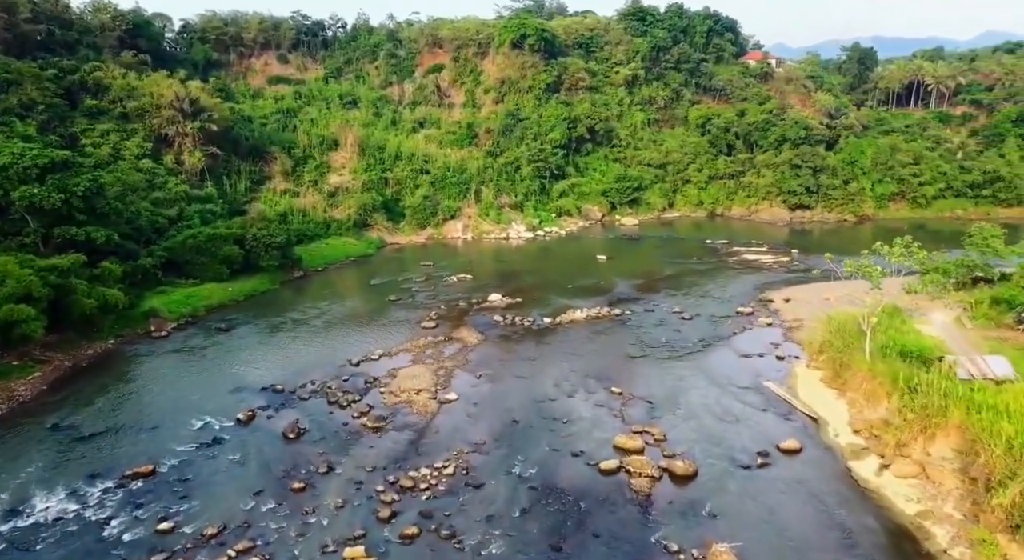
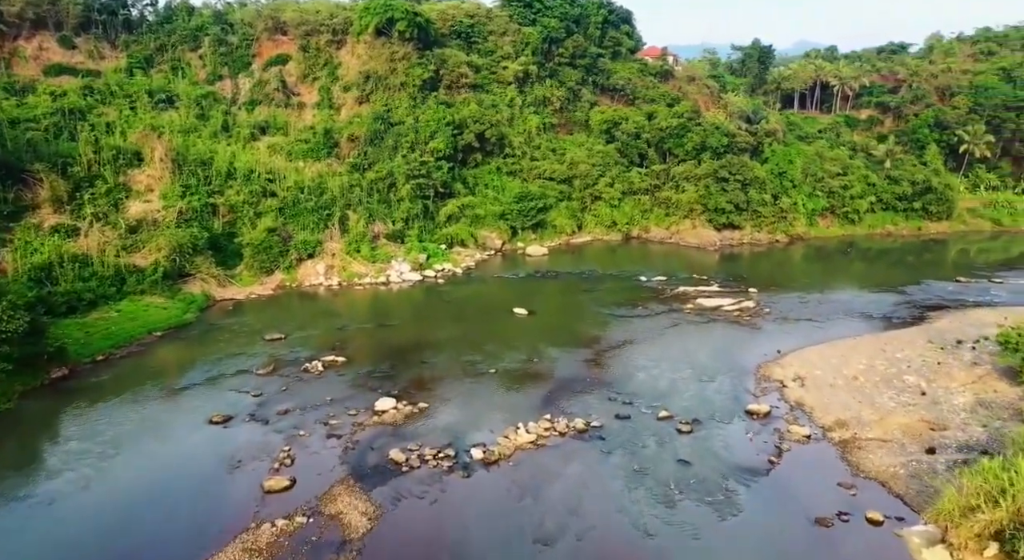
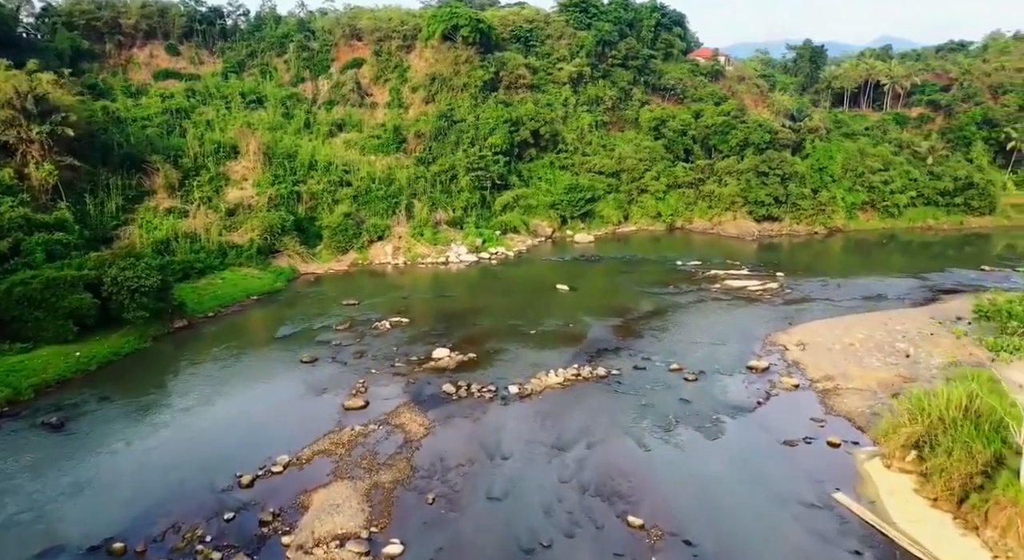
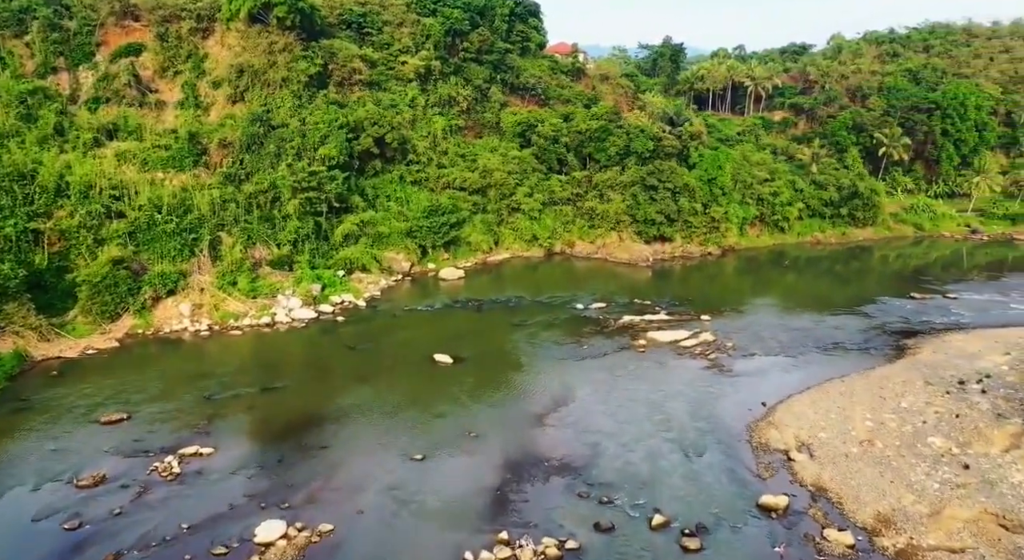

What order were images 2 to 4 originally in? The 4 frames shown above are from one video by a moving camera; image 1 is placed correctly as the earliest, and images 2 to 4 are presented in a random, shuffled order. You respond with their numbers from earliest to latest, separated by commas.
3, 2, 4
